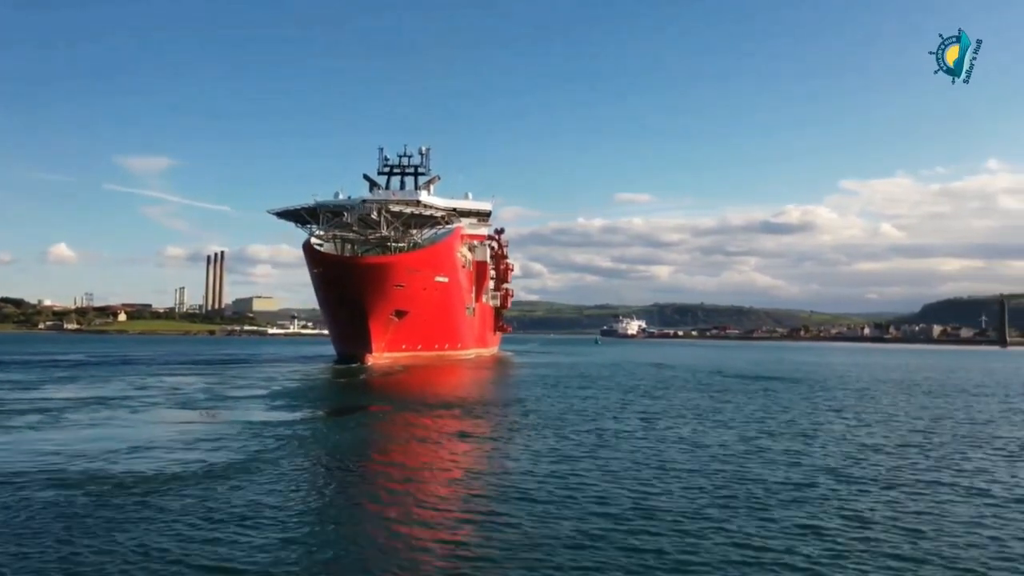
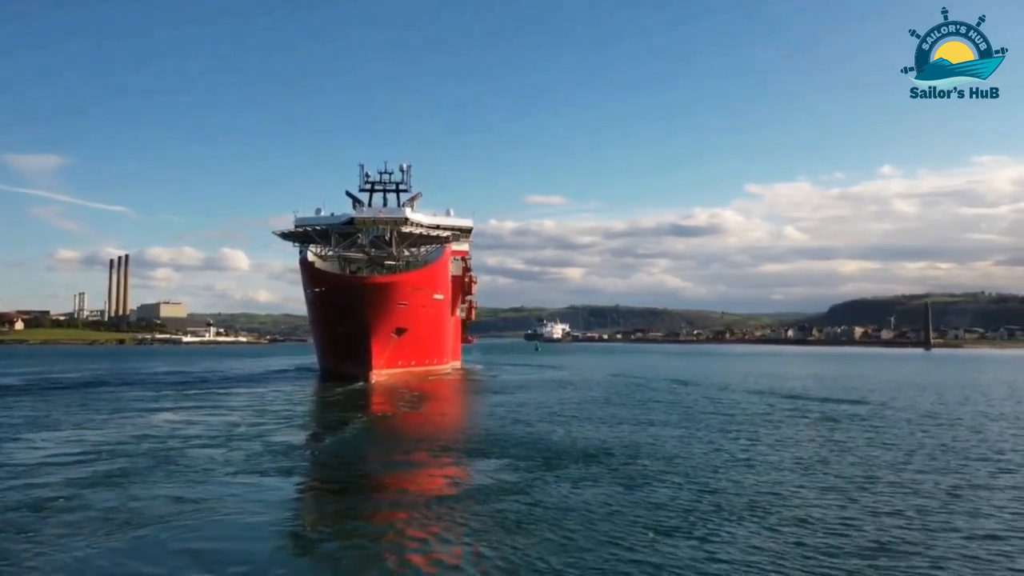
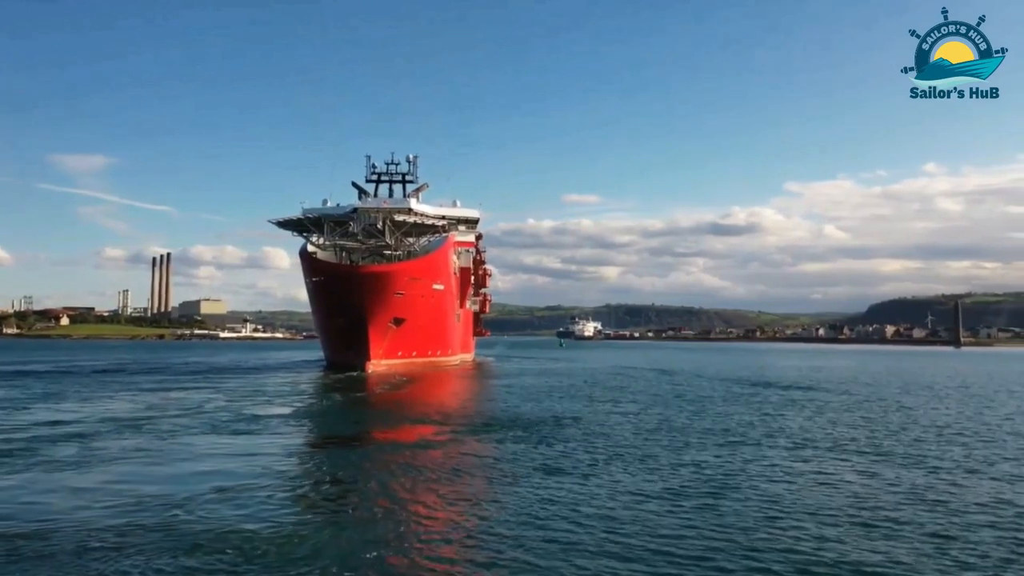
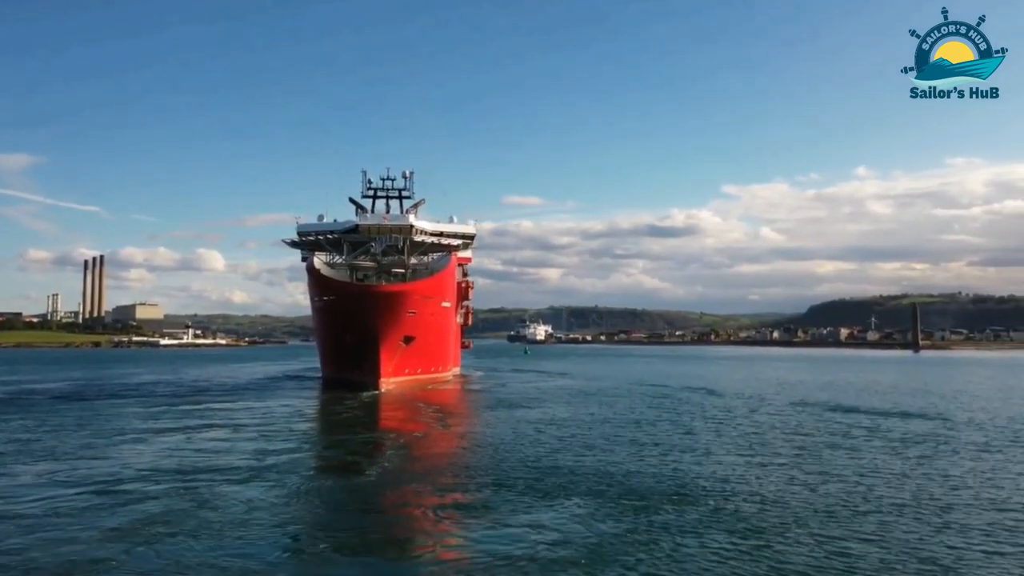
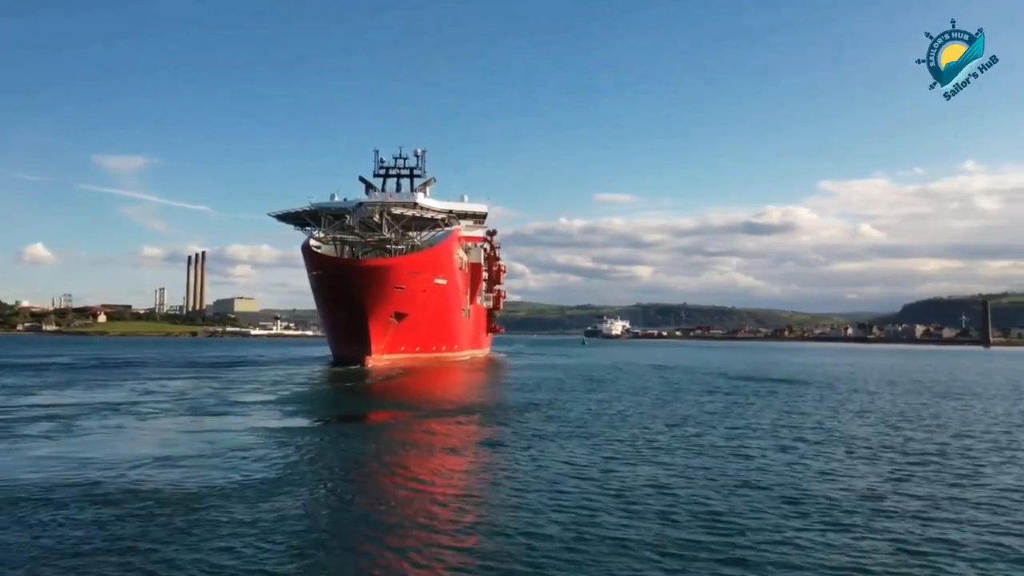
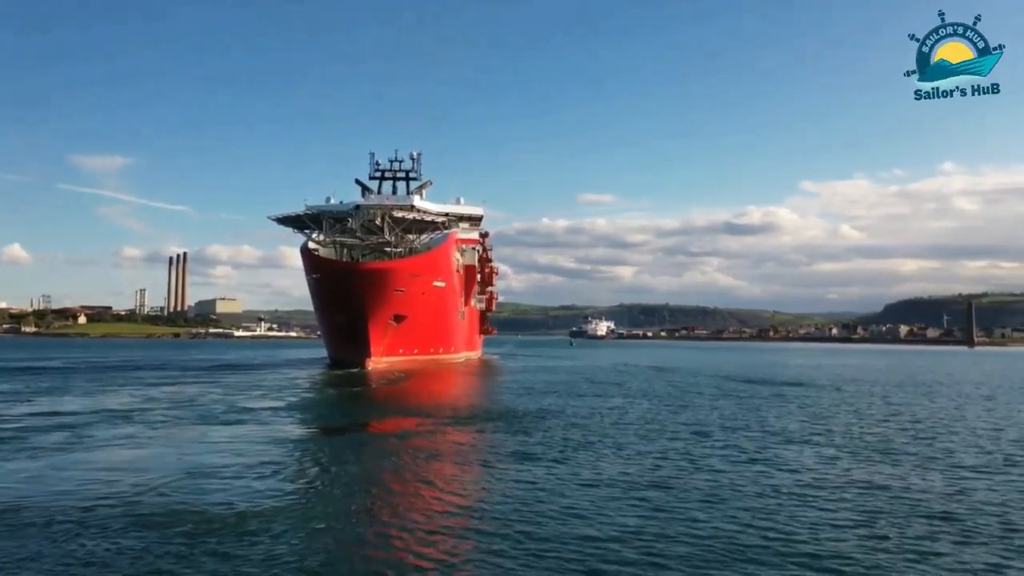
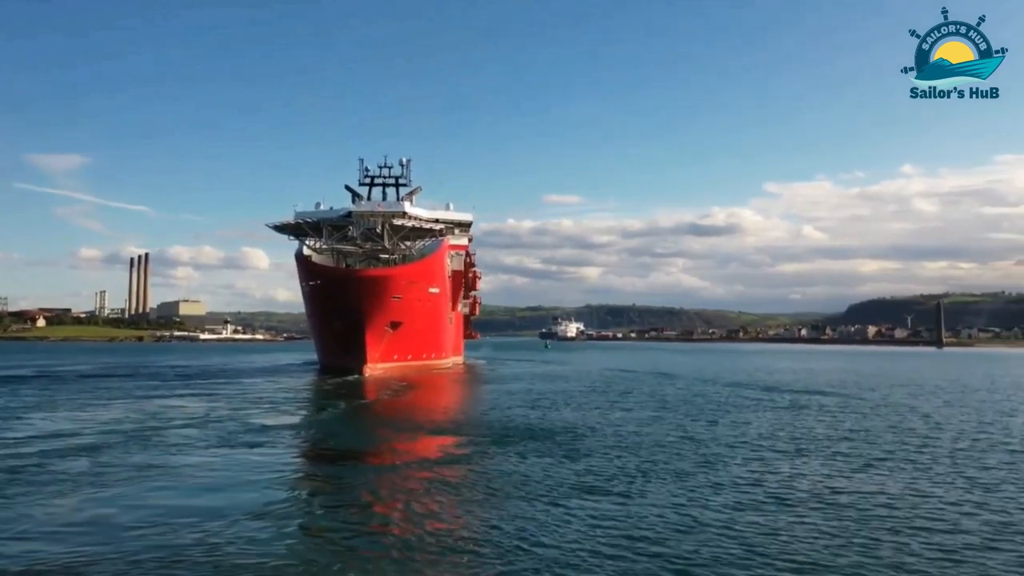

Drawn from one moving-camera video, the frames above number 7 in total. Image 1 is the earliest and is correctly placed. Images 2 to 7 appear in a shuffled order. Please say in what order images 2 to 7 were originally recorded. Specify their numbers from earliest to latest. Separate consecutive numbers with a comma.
5, 6, 3, 7, 2, 4
